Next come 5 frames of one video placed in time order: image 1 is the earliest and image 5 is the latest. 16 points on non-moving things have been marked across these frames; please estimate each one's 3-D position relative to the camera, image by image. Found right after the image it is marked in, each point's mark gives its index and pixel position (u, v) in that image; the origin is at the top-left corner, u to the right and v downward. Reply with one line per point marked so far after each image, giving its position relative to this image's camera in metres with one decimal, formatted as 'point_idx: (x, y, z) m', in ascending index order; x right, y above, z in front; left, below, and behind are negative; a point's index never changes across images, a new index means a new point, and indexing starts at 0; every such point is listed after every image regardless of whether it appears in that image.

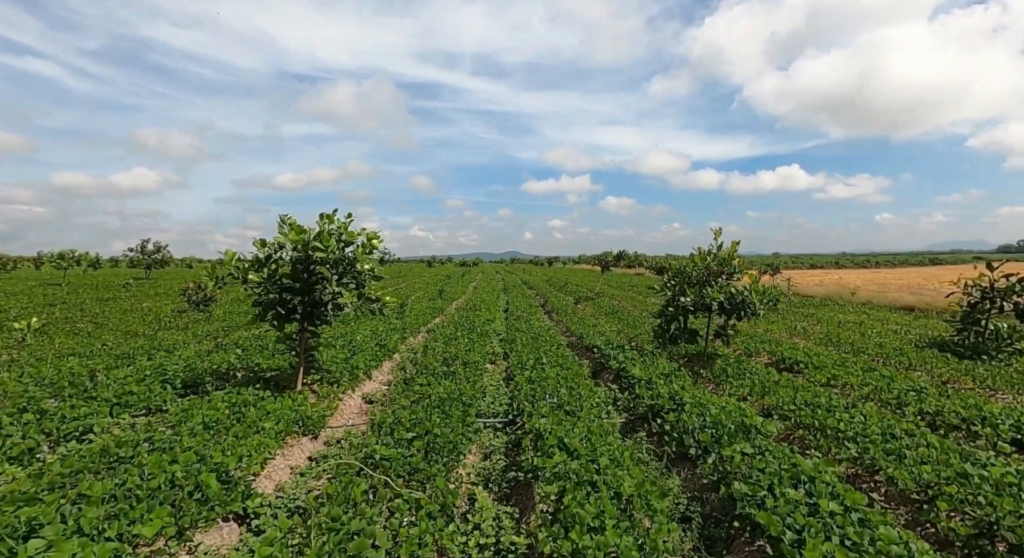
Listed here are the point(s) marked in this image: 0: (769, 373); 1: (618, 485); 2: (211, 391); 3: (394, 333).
0: (+6.4, -2.3, +12.9) m
1: (+1.3, -2.6, +6.4) m
2: (-6.1, -2.3, +10.6) m
3: (-4.2, -2.0, +18.5) m
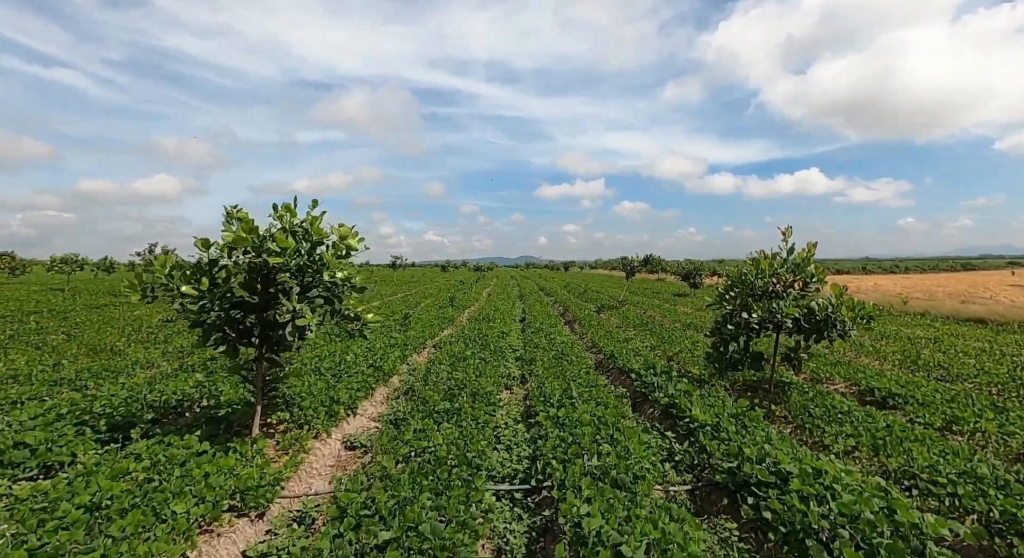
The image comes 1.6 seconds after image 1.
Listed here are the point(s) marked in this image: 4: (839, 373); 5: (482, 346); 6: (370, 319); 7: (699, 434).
0: (+6.8, -2.6, +9.9) m
1: (+1.6, -2.7, +3.6) m
2: (-5.8, -2.5, +8.0) m
3: (-3.7, -2.2, +15.9) m
4: (+8.5, -2.4, +13.5) m
5: (-1.0, -2.3, +17.9) m
6: (-2.4, -0.7, +8.5) m
7: (+3.1, -2.6, +8.7) m
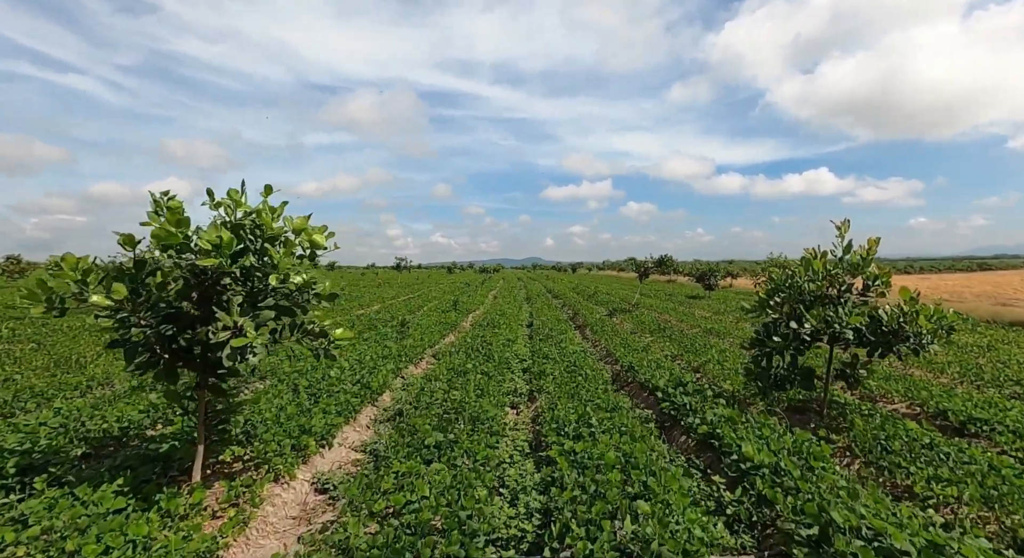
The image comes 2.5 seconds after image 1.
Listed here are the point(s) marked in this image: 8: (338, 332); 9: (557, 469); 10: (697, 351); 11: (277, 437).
0: (+6.9, -2.6, +8.1) m
1: (+1.6, -2.8, +1.8) m
2: (-5.7, -2.5, +6.3) m
3: (-3.5, -2.3, +14.2) m
4: (+8.6, -2.5, +11.6) m
5: (-0.8, -2.4, +16.1) m
6: (-2.3, -0.7, +6.8) m
7: (+3.2, -2.6, +6.9) m
8: (-2.3, -0.7, +6.9) m
9: (+0.6, -2.7, +7.4) m
10: (+6.3, -2.4, +17.6) m
11: (-3.7, -2.5, +8.2) m
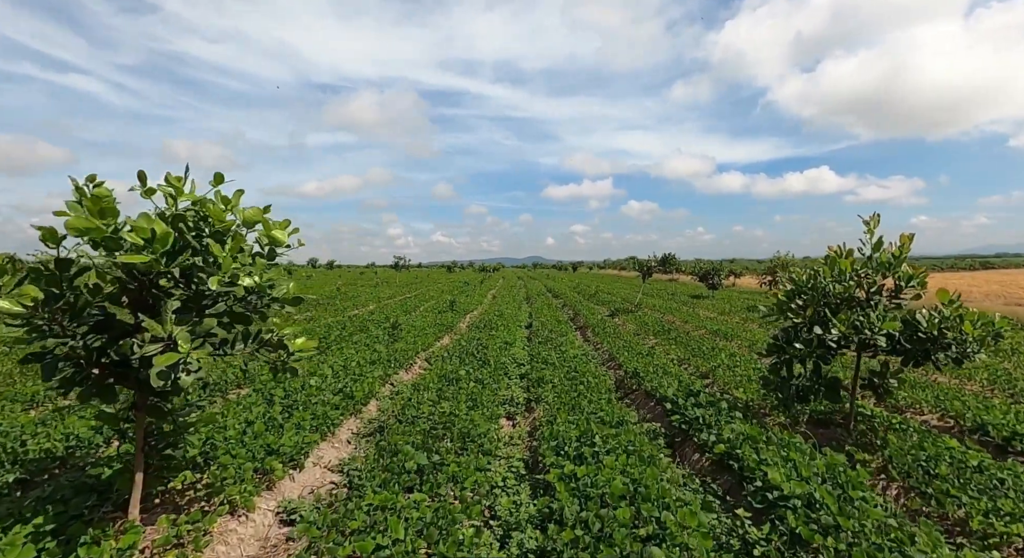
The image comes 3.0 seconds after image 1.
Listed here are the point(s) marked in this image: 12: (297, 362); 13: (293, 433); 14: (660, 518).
0: (+6.8, -2.6, +7.1) m
1: (+1.5, -2.8, +0.9) m
2: (-5.8, -2.6, +5.4) m
3: (-3.6, -2.3, +13.2) m
4: (+8.5, -2.5, +10.6) m
5: (-0.9, -2.4, +15.2) m
6: (-2.4, -0.8, +5.8) m
7: (+3.1, -2.7, +5.9) m
8: (-2.4, -0.7, +6.0) m
9: (+0.5, -2.7, +6.4) m
10: (+6.2, -2.4, +16.7) m
11: (-3.8, -2.5, +7.2) m
12: (-2.5, -1.0, +6.1) m
13: (-3.6, -2.5, +8.4) m
14: (+1.6, -2.6, +5.8) m
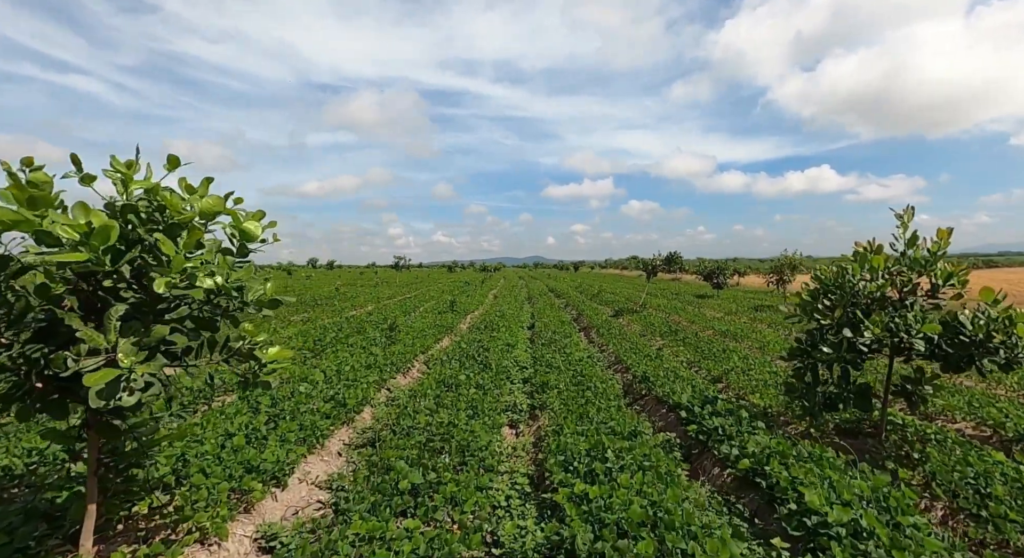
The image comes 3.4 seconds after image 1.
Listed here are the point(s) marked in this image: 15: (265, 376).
0: (+6.9, -2.6, +6.4) m
1: (+1.5, -2.8, +0.2) m
2: (-5.8, -2.6, +4.6) m
3: (-3.5, -2.3, +12.5) m
4: (+8.6, -2.5, +9.9) m
5: (-0.8, -2.4, +14.5) m
6: (-2.3, -0.8, +5.1) m
7: (+3.2, -2.6, +5.2) m
8: (-2.4, -0.7, +5.3) m
9: (+0.6, -2.7, +5.7) m
10: (+6.3, -2.4, +16.0) m
11: (-3.7, -2.5, +6.5) m
12: (-2.4, -0.9, +5.4) m
13: (-3.5, -2.5, +7.7) m
14: (+1.7, -2.6, +5.1) m
15: (-2.5, -1.0, +5.3) m
